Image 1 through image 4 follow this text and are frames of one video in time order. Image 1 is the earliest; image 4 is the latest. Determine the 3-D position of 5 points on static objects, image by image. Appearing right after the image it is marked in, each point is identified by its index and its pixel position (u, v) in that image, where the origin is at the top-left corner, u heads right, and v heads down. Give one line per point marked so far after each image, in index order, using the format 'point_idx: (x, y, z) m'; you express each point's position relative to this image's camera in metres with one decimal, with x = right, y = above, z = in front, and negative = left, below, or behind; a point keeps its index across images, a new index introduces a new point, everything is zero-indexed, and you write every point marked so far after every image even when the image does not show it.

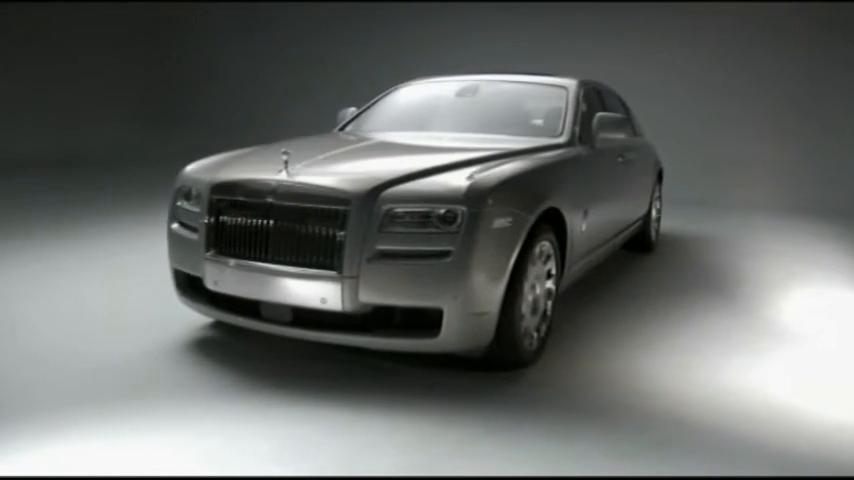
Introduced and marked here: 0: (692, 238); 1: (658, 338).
0: (+2.0, 0.0, +5.7) m
1: (+1.1, -0.5, +3.5) m
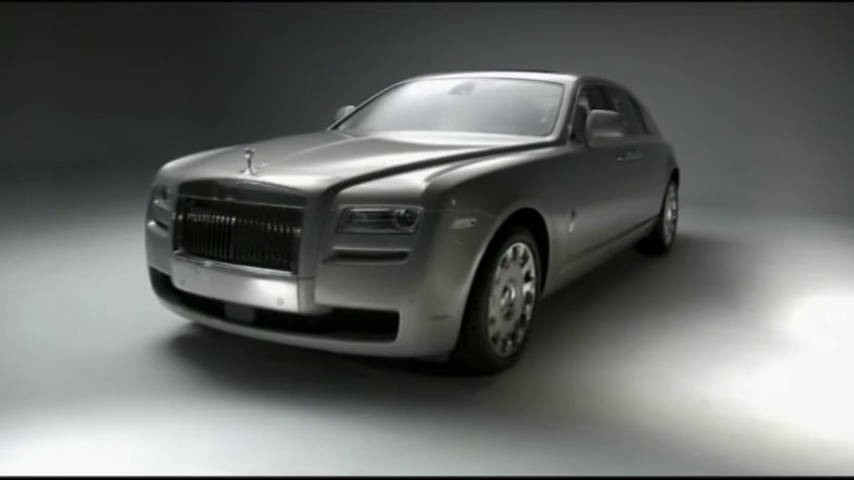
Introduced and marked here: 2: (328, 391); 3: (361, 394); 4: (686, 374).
0: (+2.0, 0.0, +5.5) m
1: (+1.0, -0.5, +3.4) m
2: (-0.4, -0.6, +2.8) m
3: (-0.2, -0.6, +2.8) m
4: (+1.0, -0.5, +3.1) m
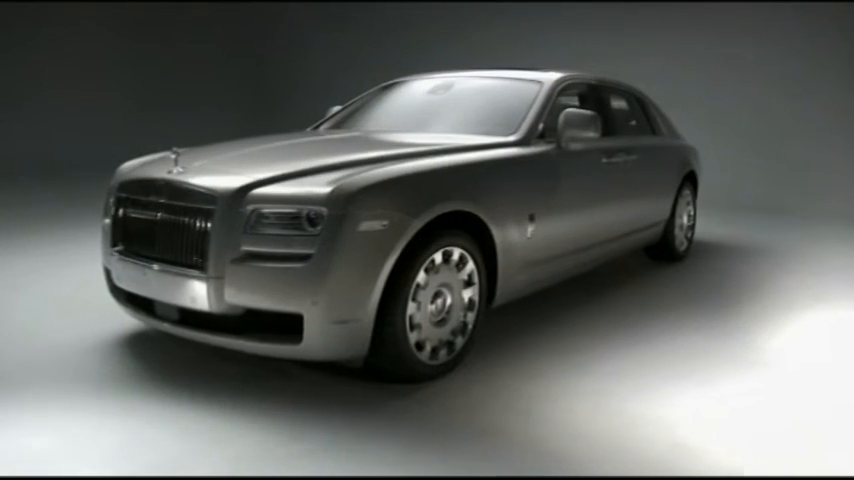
0: (+2.1, -0.1, +5.2) m
1: (+0.8, -0.5, +3.2) m
2: (-0.7, -0.6, +2.8) m
3: (-0.5, -0.6, +2.7) m
4: (+0.8, -0.6, +2.9) m
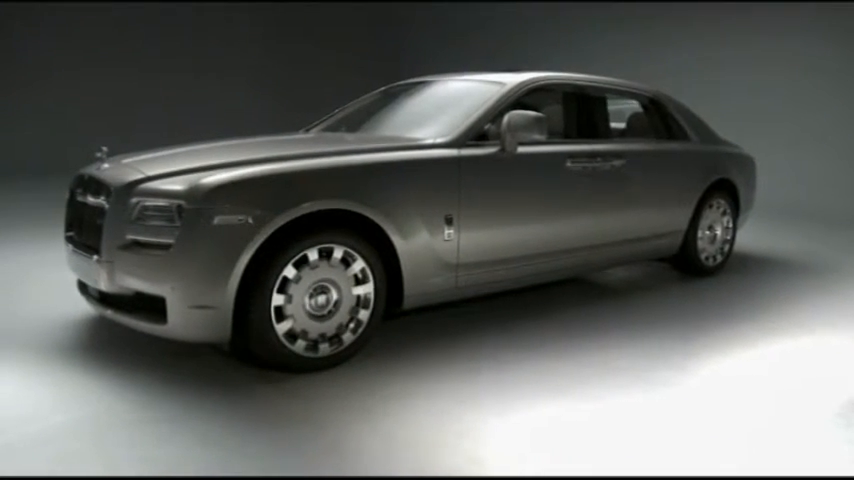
0: (+2.2, -0.2, +4.7) m
1: (+0.4, -0.5, +3.1) m
2: (-1.1, -0.5, +3.1) m
3: (-1.0, -0.5, +3.0) m
4: (+0.3, -0.6, +2.8) m
